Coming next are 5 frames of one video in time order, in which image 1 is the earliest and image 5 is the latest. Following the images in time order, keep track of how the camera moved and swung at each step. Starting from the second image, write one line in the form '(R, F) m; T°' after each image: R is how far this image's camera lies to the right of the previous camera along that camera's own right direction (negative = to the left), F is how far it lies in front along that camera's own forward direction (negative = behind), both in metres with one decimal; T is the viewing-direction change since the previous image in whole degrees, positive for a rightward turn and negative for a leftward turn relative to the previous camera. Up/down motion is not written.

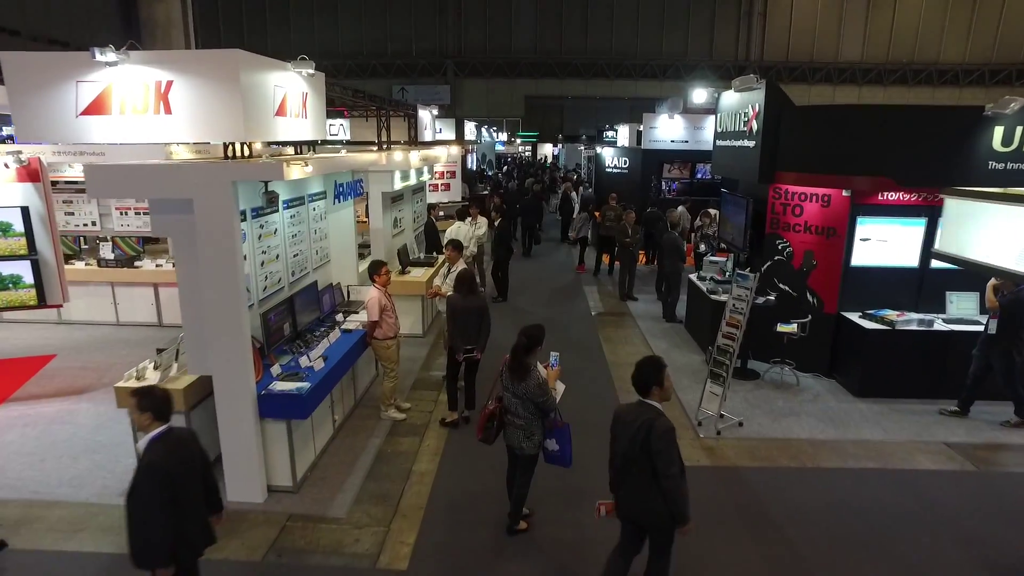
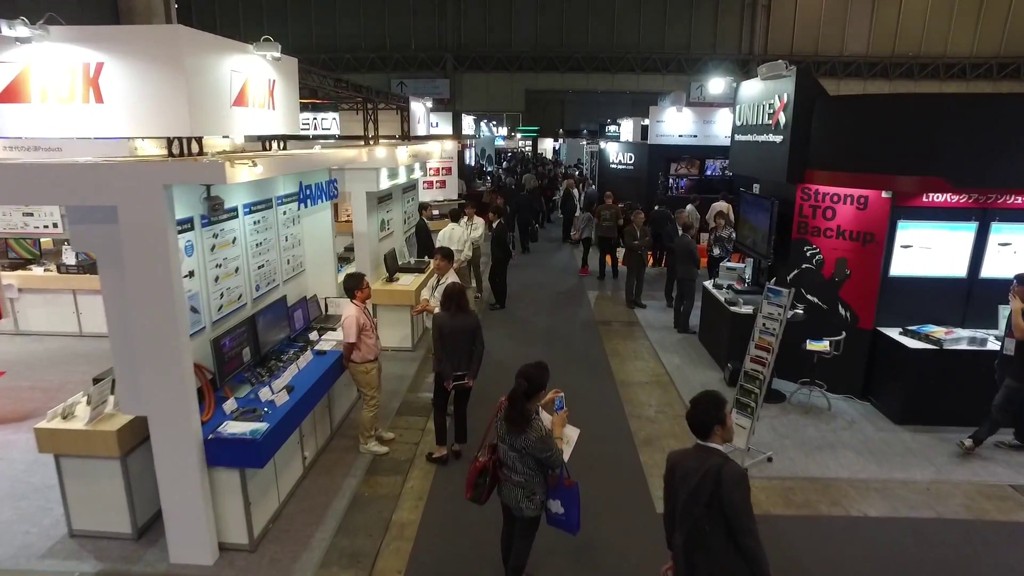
(0.0, +0.6) m; 0°
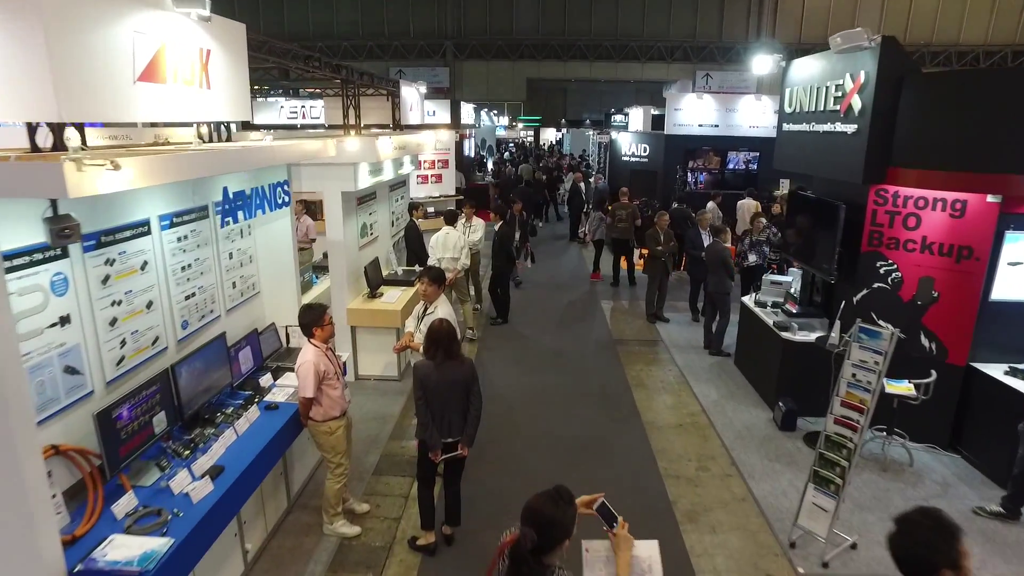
(0.0, +1.0) m; 0°
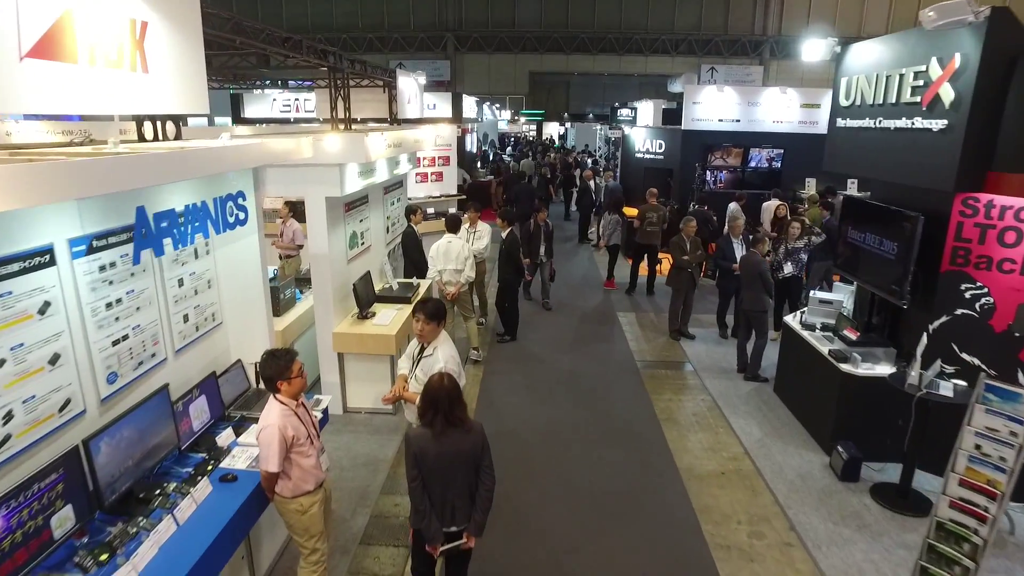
(-0.1, +0.7) m; 0°
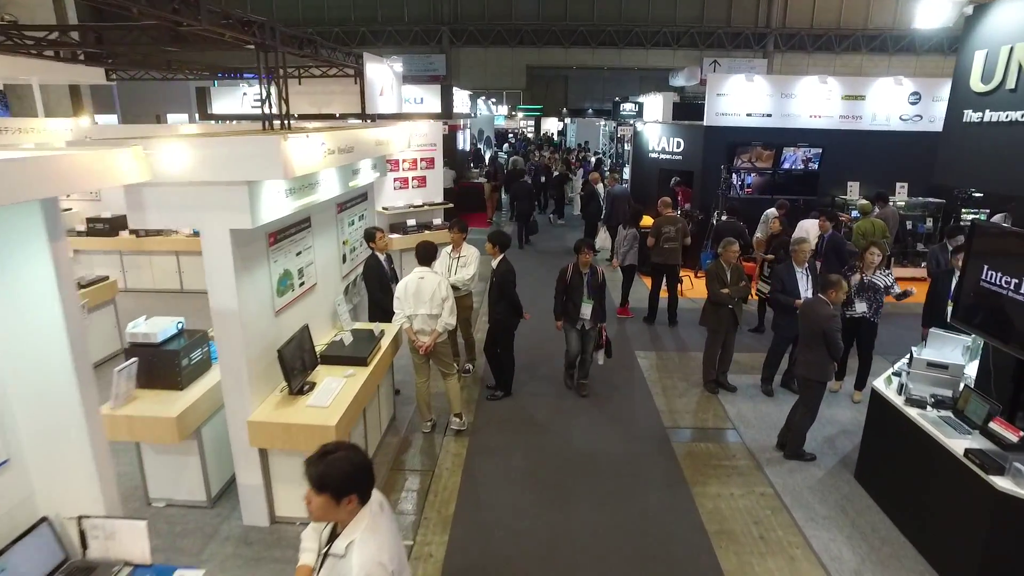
(0.0, +1.4) m; 0°
